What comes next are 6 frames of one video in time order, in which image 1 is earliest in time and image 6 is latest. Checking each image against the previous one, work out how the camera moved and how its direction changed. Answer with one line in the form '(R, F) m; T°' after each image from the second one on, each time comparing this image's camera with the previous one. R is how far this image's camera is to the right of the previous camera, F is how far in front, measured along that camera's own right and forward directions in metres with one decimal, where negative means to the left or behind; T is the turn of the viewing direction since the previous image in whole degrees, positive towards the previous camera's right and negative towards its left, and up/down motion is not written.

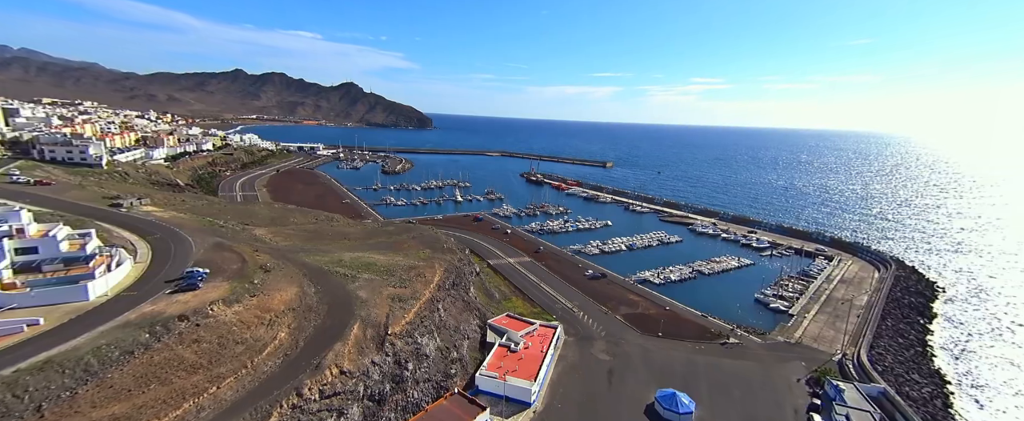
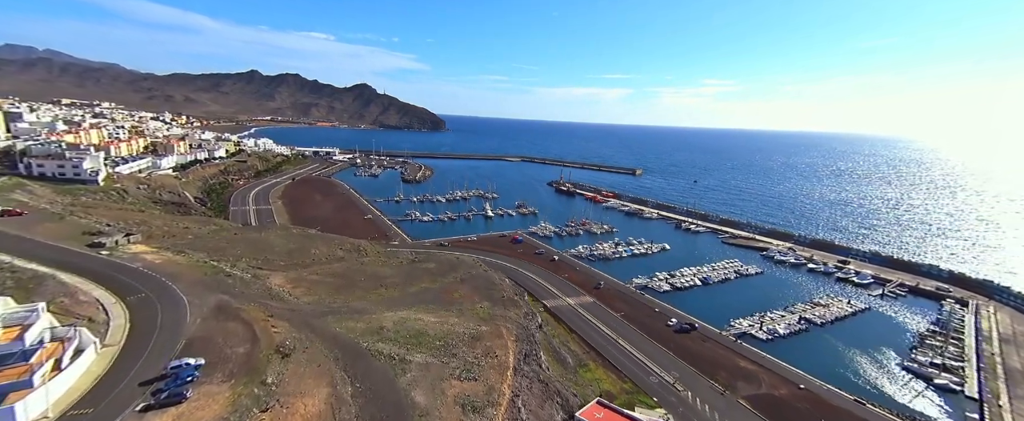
(-3.8, +6.4) m; -1°
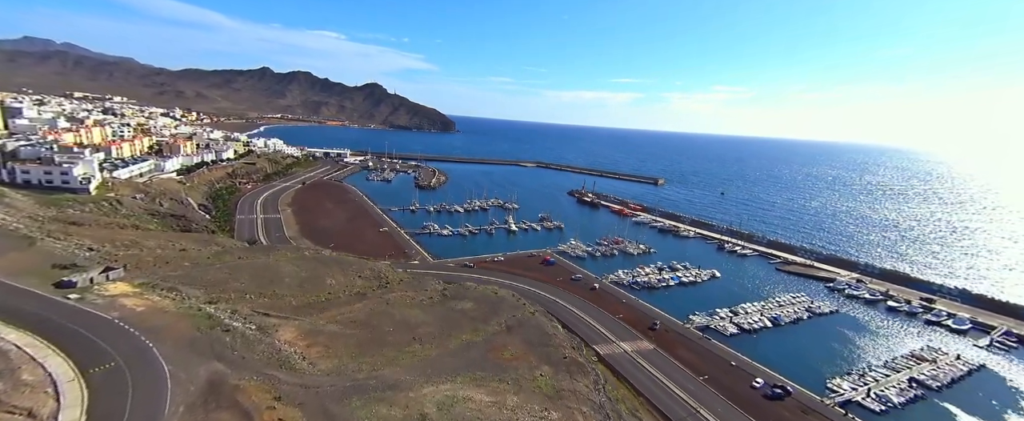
(-2.8, +4.7) m; -1°
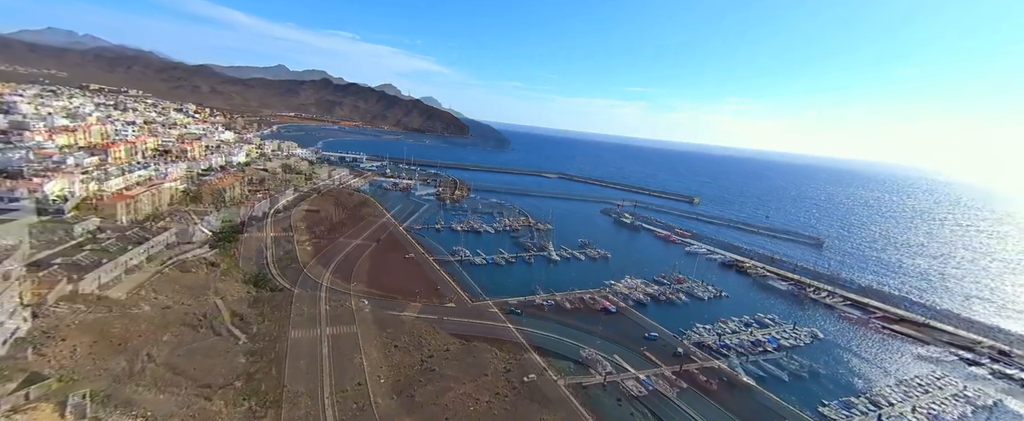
(-4.4, +7.5) m; -1°
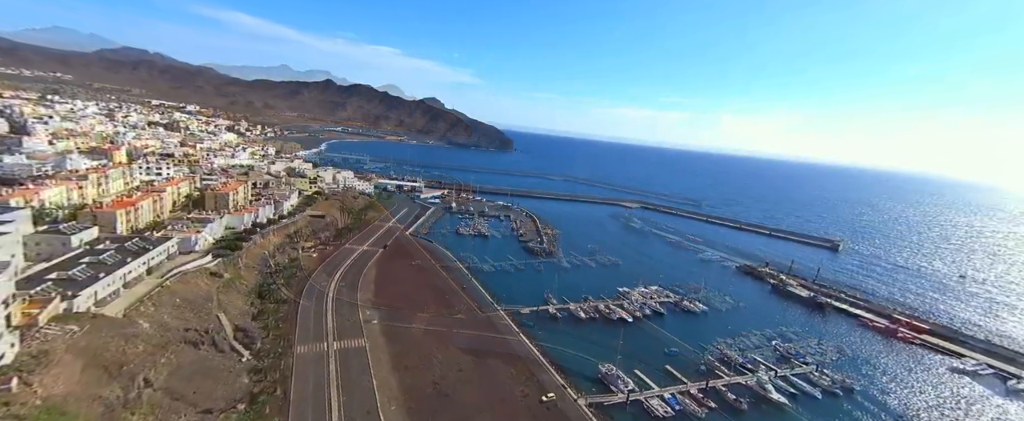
(+2.3, -0.1) m; -4°
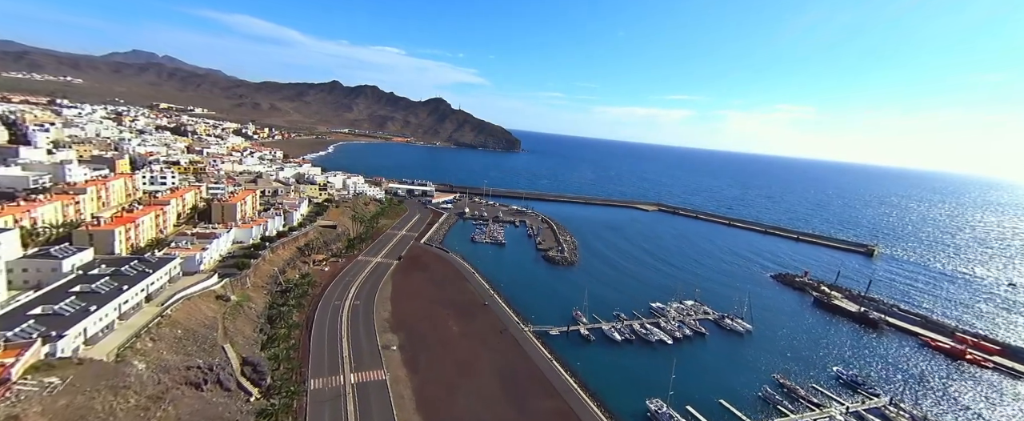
(-3.3, +5.3) m; -1°
